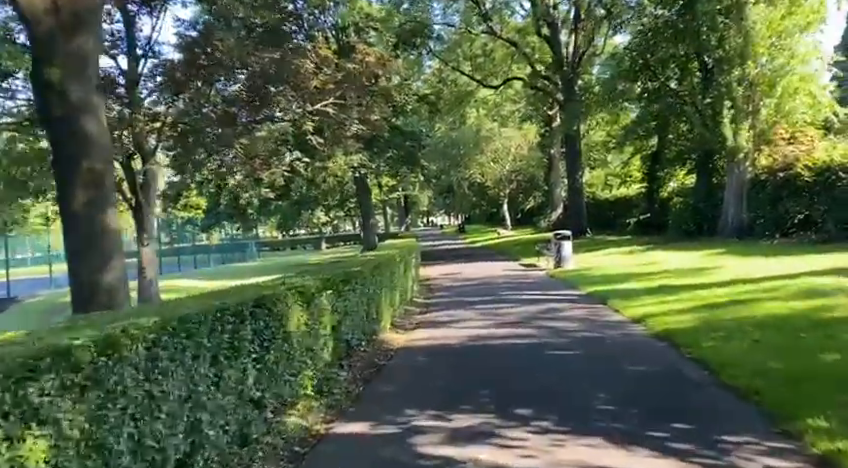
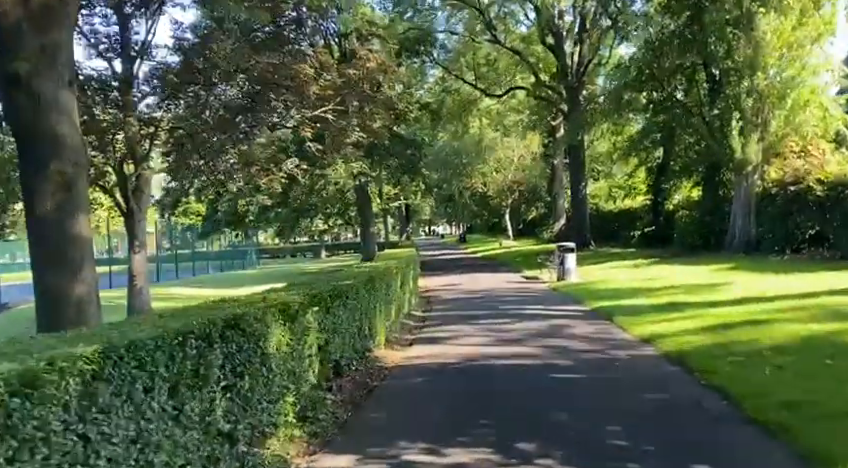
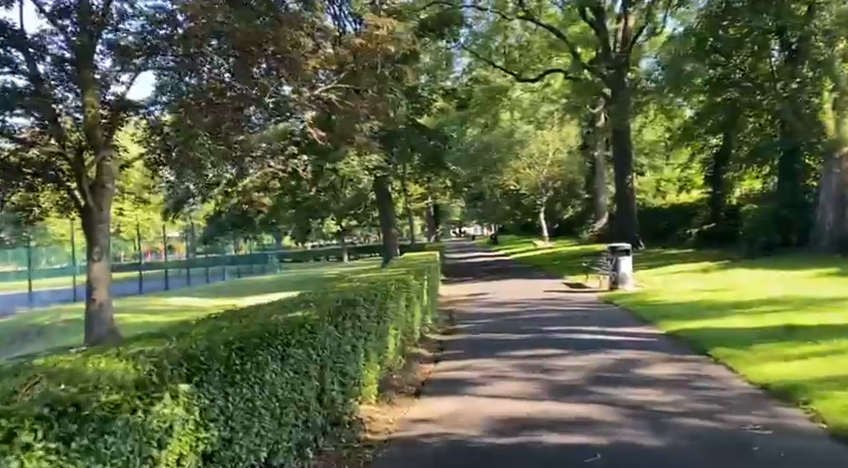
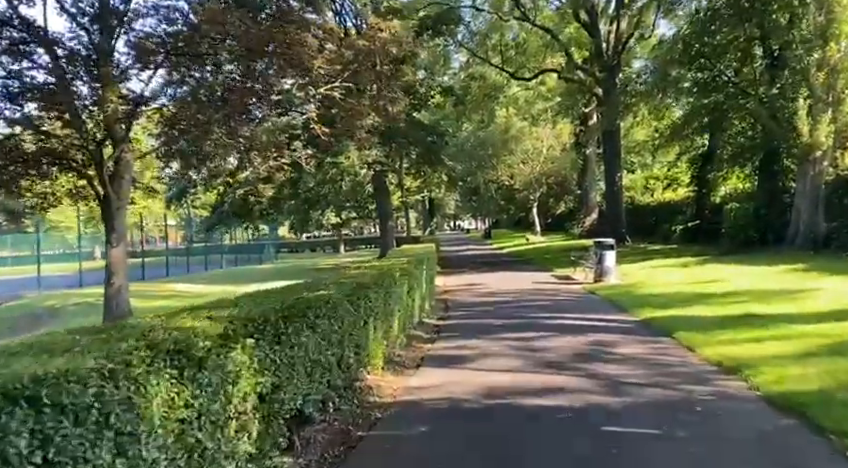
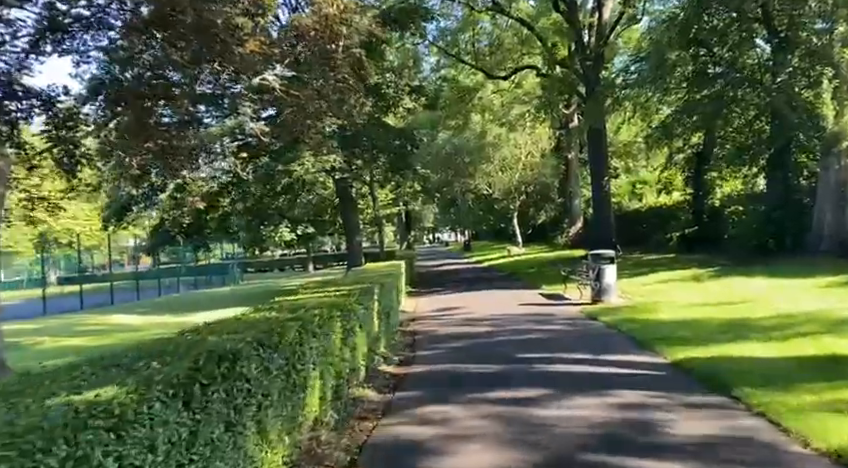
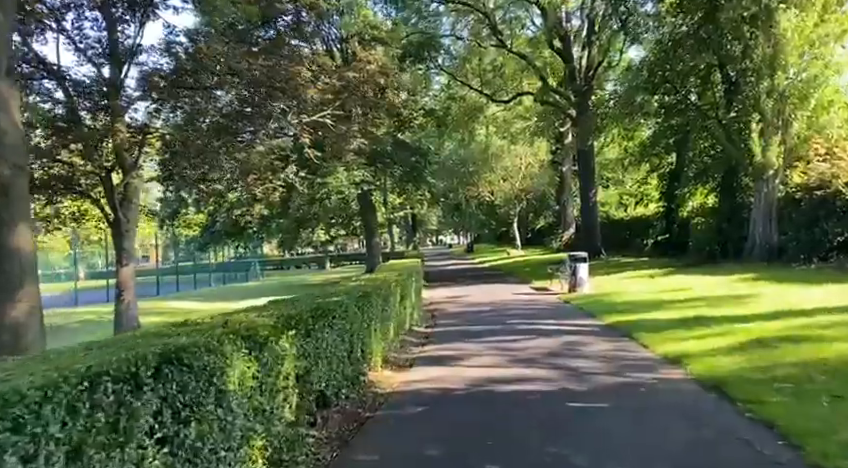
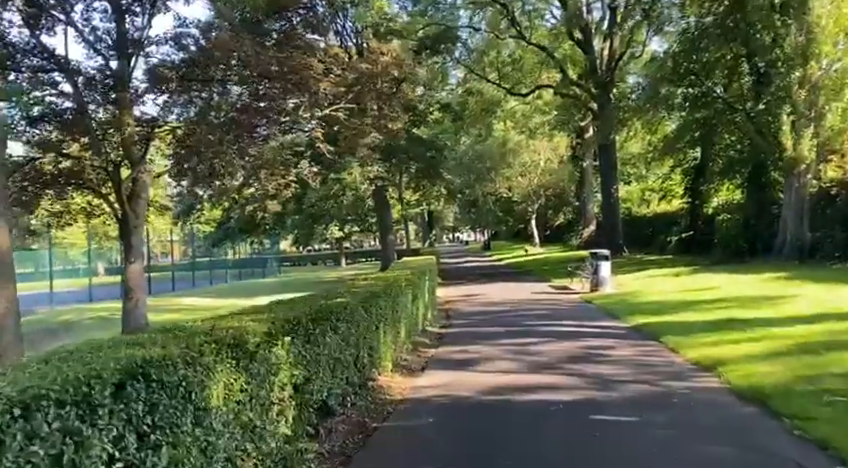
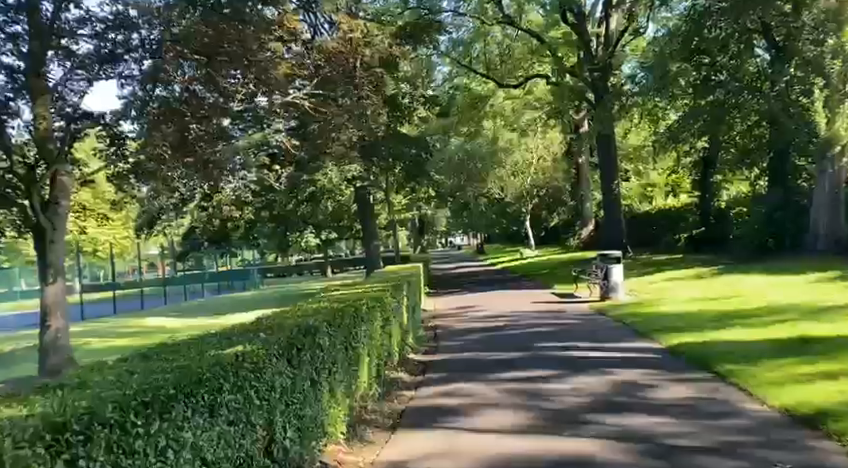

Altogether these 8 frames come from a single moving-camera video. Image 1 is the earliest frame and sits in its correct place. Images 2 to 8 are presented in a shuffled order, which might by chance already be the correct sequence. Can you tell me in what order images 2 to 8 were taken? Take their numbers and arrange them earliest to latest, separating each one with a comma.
2, 6, 7, 4, 3, 8, 5
